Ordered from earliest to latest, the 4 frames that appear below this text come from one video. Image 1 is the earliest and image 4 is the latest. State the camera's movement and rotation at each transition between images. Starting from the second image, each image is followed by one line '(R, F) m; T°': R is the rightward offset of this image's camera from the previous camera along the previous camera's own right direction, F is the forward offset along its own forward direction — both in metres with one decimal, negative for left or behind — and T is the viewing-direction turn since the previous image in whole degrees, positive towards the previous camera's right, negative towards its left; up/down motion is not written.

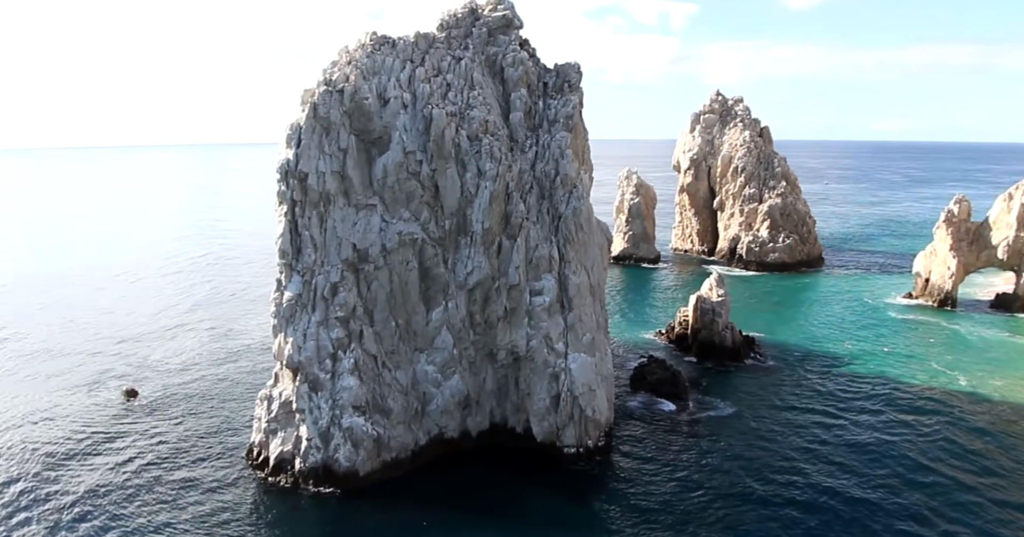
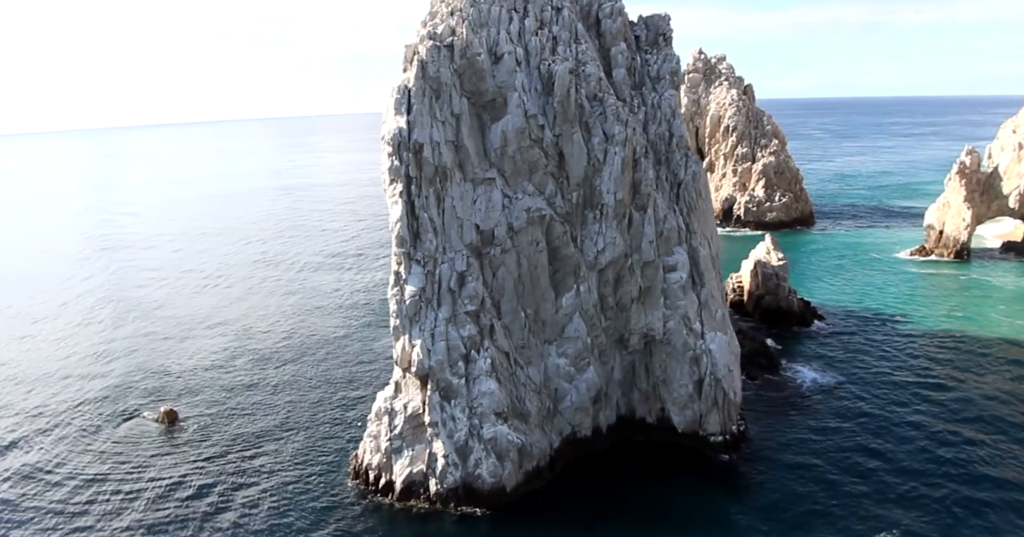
(-11.2, +4.9) m; +7°
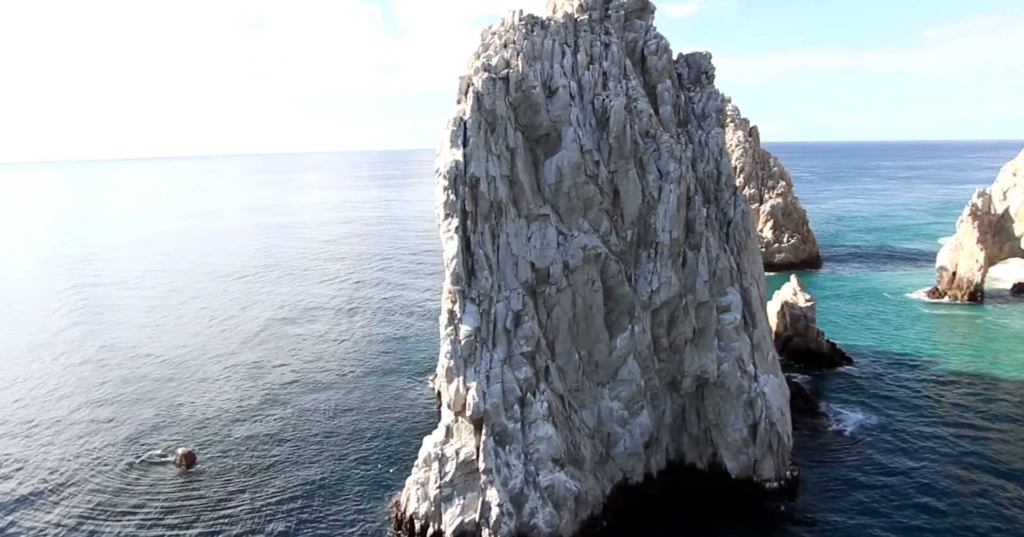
(-3.4, +1.1) m; +1°
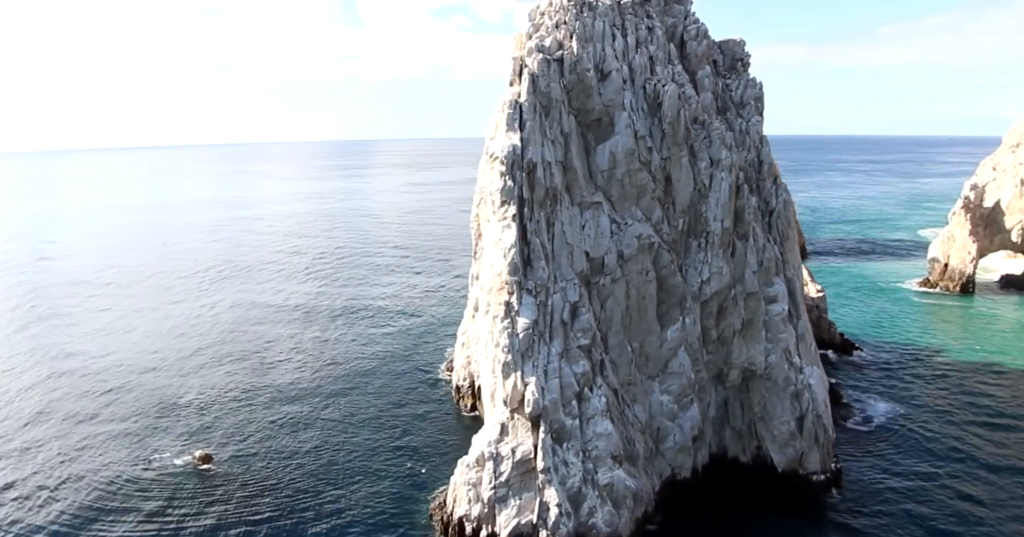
(-4.0, +1.4) m; +3°
